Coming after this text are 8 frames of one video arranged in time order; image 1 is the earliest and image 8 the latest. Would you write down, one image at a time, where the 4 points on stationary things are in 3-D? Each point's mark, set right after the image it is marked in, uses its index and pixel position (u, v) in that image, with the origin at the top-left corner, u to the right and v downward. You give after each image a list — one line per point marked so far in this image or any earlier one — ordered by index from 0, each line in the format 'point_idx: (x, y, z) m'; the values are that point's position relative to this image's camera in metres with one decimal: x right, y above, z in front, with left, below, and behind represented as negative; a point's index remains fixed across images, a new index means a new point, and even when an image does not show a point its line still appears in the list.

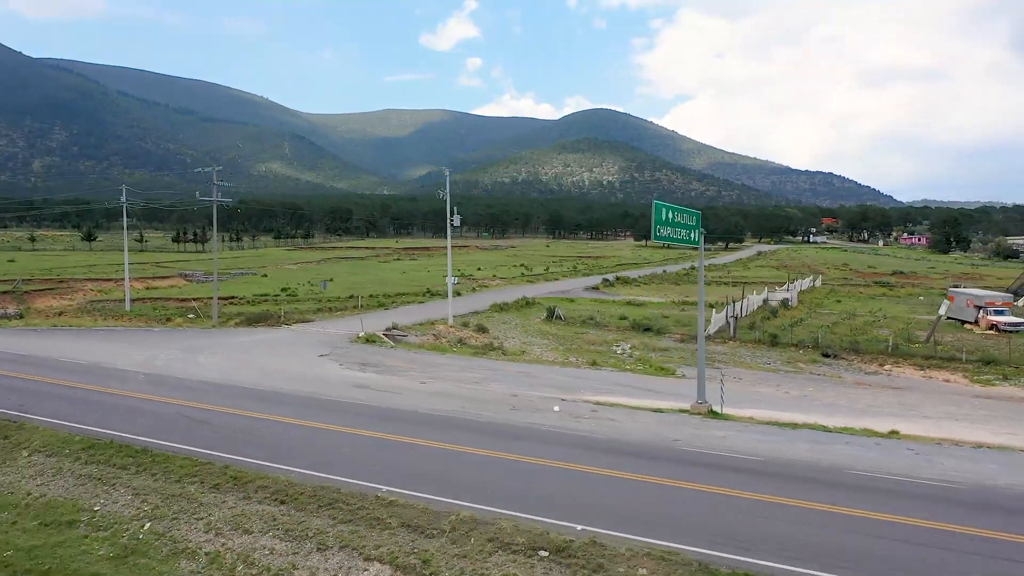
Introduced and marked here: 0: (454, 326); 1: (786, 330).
0: (-1.0, -0.7, +15.2) m
1: (+5.2, -0.8, +15.6) m
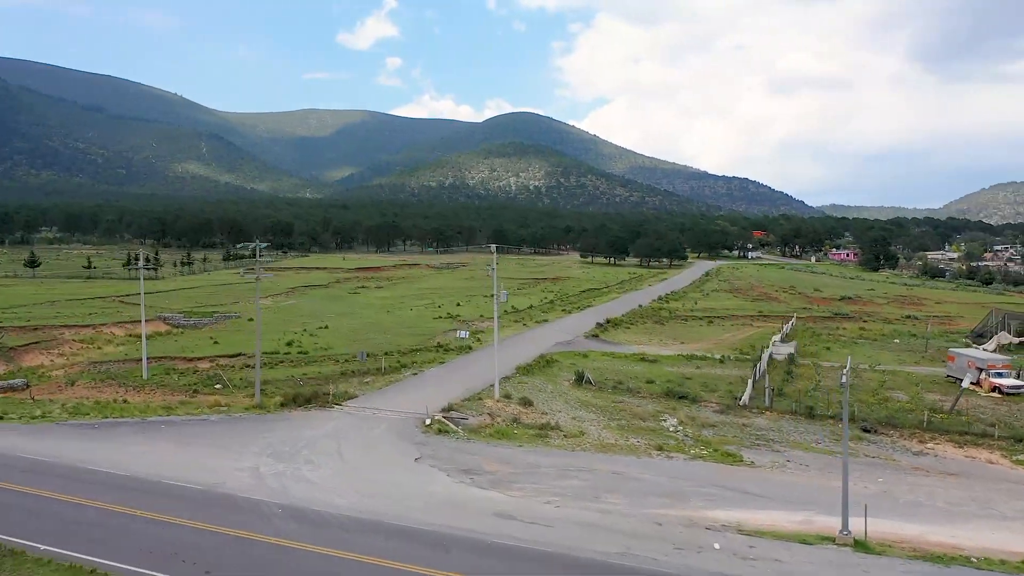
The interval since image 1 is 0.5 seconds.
0: (-0.2, -2.1, +15.4) m
1: (+6.0, -2.2, +16.3) m
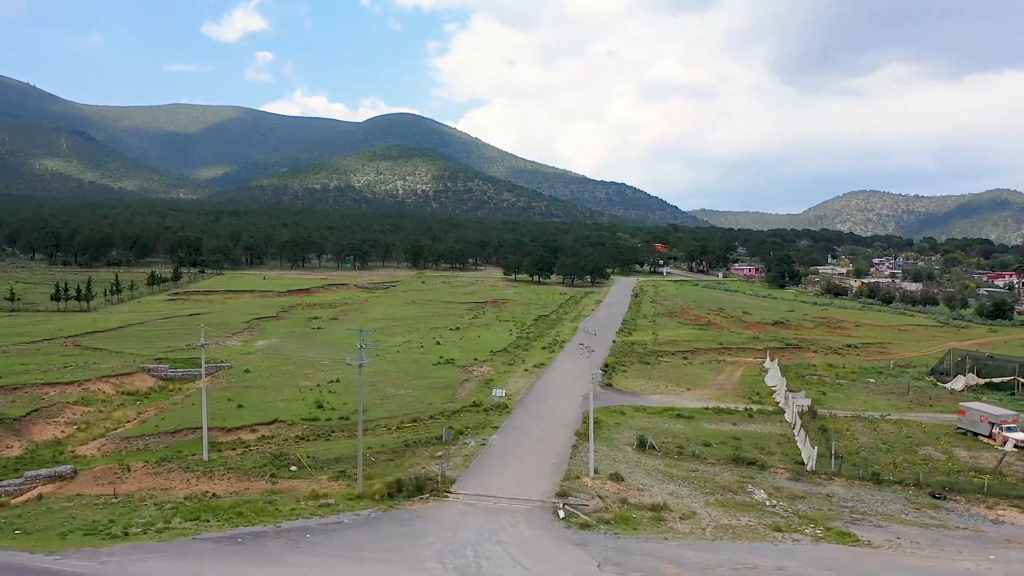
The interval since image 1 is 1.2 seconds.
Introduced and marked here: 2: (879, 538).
0: (+1.6, -3.6, +15.7) m
1: (+7.6, -3.6, +17.5) m
2: (+6.0, -4.1, +13.6) m
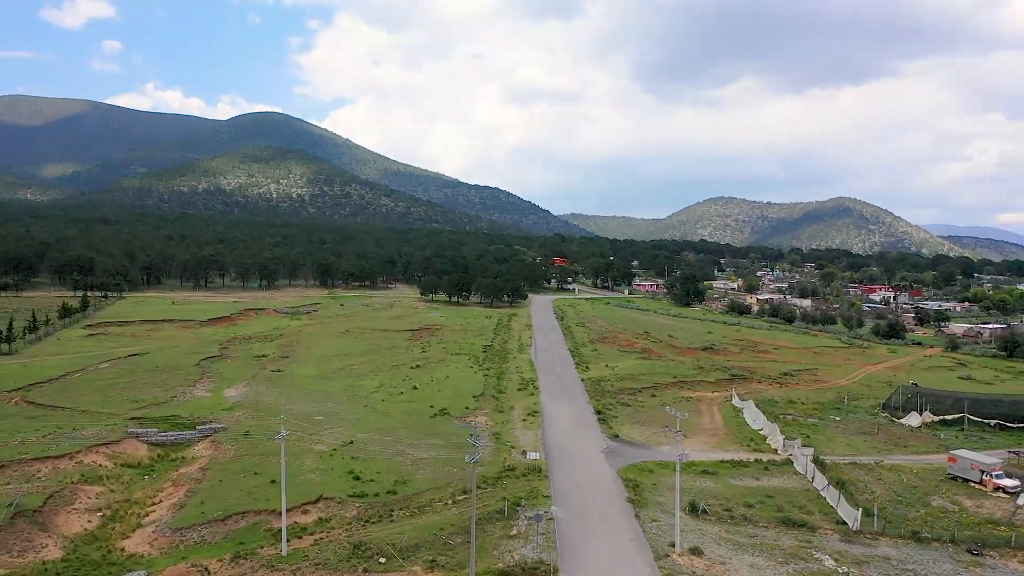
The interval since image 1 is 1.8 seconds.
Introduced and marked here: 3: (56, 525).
0: (+3.3, -5.2, +16.3) m
1: (+8.9, -5.2, +19.1) m
2: (+8.0, -5.7, +15.0) m
3: (-9.7, -5.0, +17.7) m
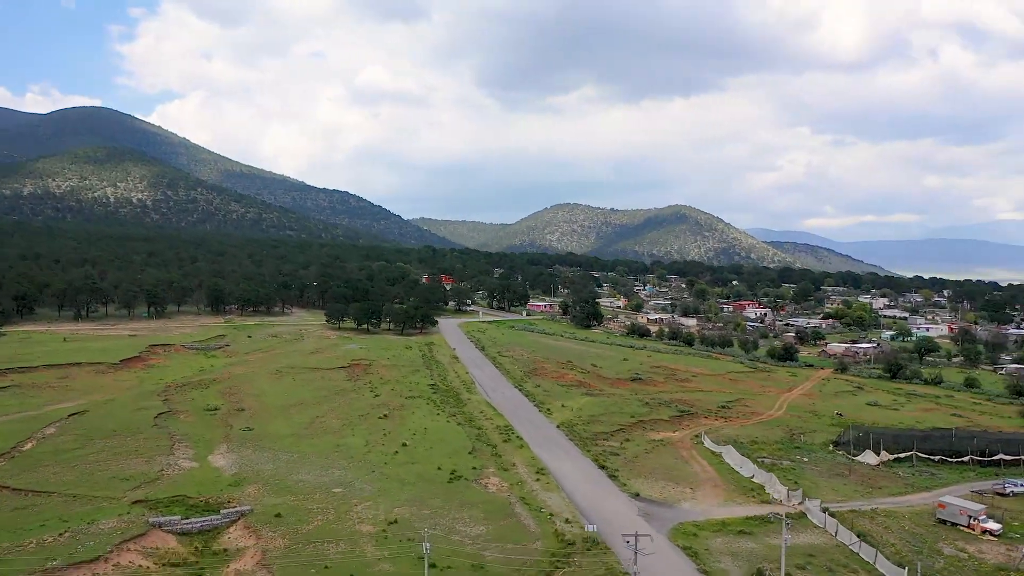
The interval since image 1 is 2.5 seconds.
0: (+5.8, -7.3, +17.7) m
1: (+10.8, -7.2, +21.5) m
2: (+10.7, -7.7, +17.3) m
3: (-7.3, -7.2, +16.6) m
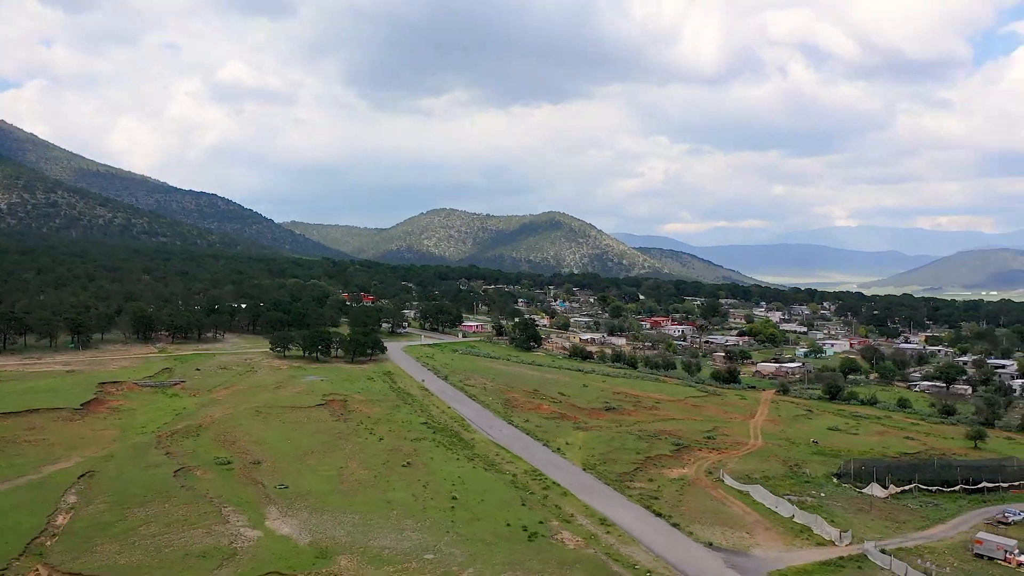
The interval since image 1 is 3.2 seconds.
0: (+9.9, -9.3, +19.5) m
1: (+14.1, -9.2, +24.1) m
2: (+14.7, -9.7, +19.9) m
3: (-2.8, -9.2, +16.3) m
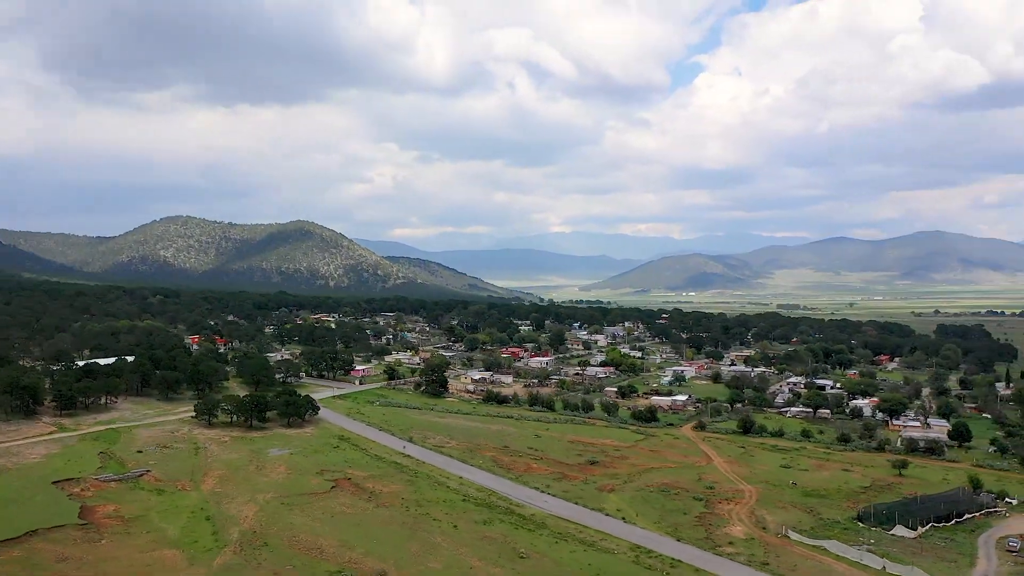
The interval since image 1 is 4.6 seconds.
0: (+19.8, -13.1, +25.6) m
1: (+22.4, -13.0, +31.3) m
2: (+24.3, -13.4, +27.5) m
3: (+8.8, -13.2, +18.5) m
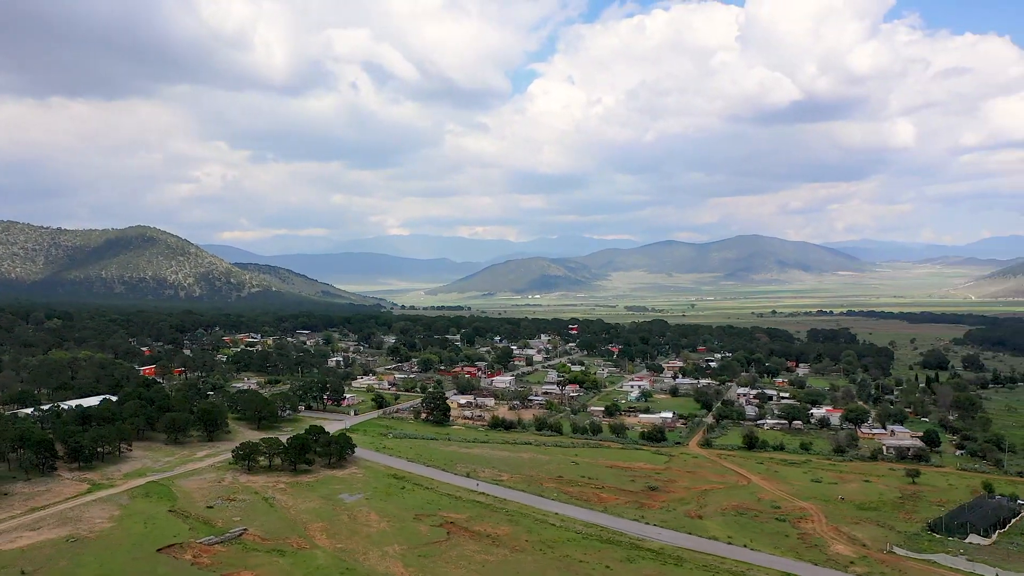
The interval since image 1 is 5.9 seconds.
0: (+30.1, -15.1, +31.5) m
1: (+31.5, -15.0, +37.5) m
2: (+34.1, -15.4, +34.2) m
3: (+20.7, -15.3, +22.3) m
